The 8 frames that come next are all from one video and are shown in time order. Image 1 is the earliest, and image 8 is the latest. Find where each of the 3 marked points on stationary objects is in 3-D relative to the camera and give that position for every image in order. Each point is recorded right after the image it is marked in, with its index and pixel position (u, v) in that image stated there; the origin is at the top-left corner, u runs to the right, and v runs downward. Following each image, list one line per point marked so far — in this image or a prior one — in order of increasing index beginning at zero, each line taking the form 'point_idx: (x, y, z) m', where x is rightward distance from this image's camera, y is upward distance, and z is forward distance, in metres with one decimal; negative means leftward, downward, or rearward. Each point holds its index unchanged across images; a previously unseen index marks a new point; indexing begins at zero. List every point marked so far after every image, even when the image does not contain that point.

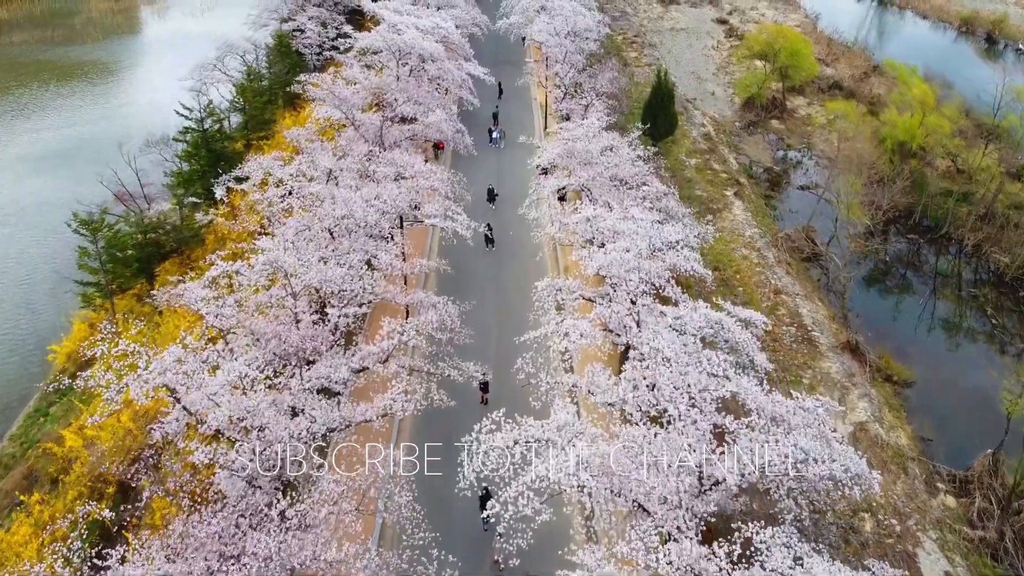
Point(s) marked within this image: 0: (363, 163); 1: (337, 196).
0: (-4.5, +3.7, +18.2) m
1: (-4.7, +2.3, +16.0) m
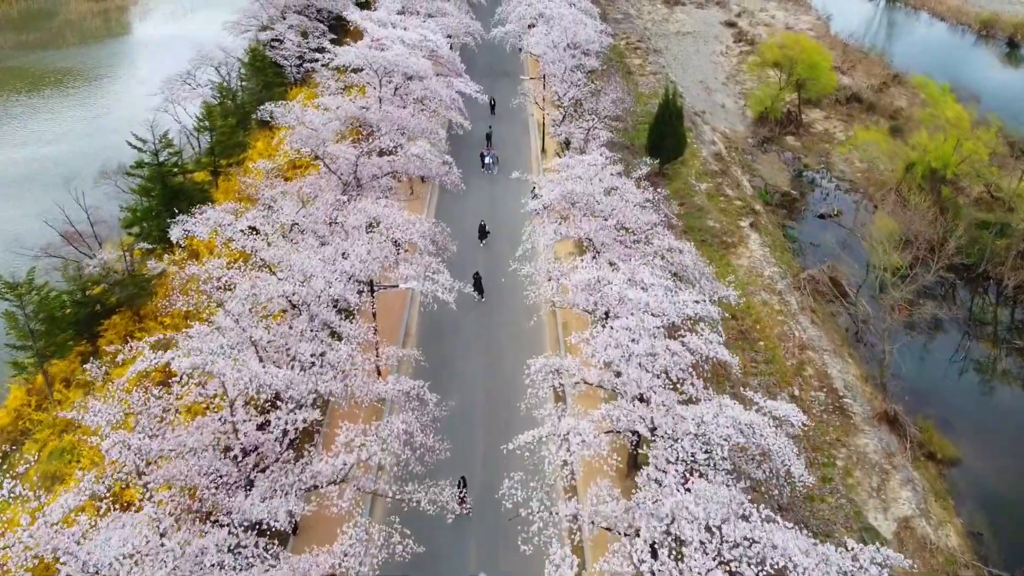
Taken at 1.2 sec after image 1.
0: (-4.7, +2.0, +15.8) m
1: (-4.9, +0.5, +13.6) m
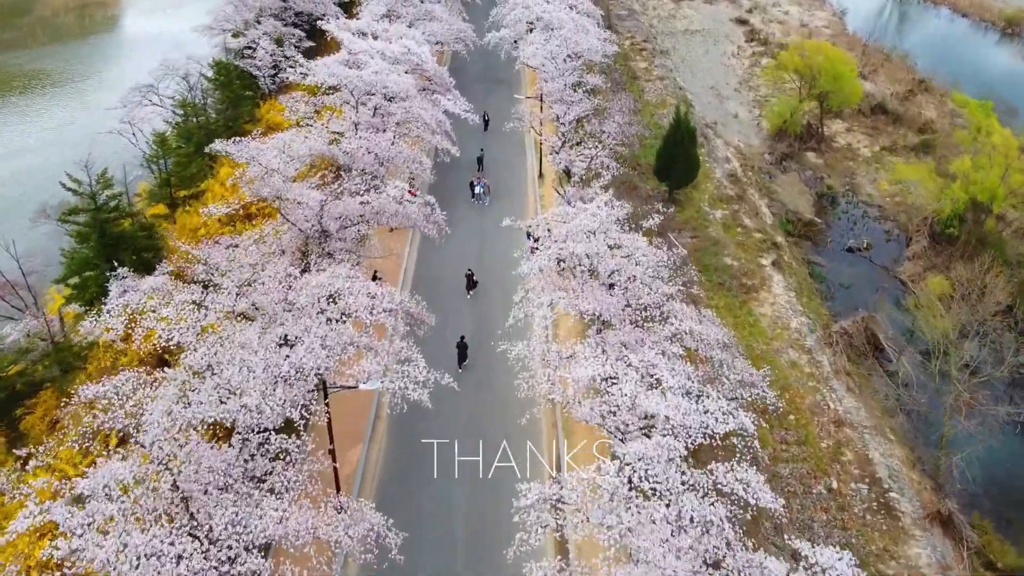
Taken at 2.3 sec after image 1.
0: (-5.0, 0.0, +13.2) m
1: (-5.1, -1.5, +11.0) m
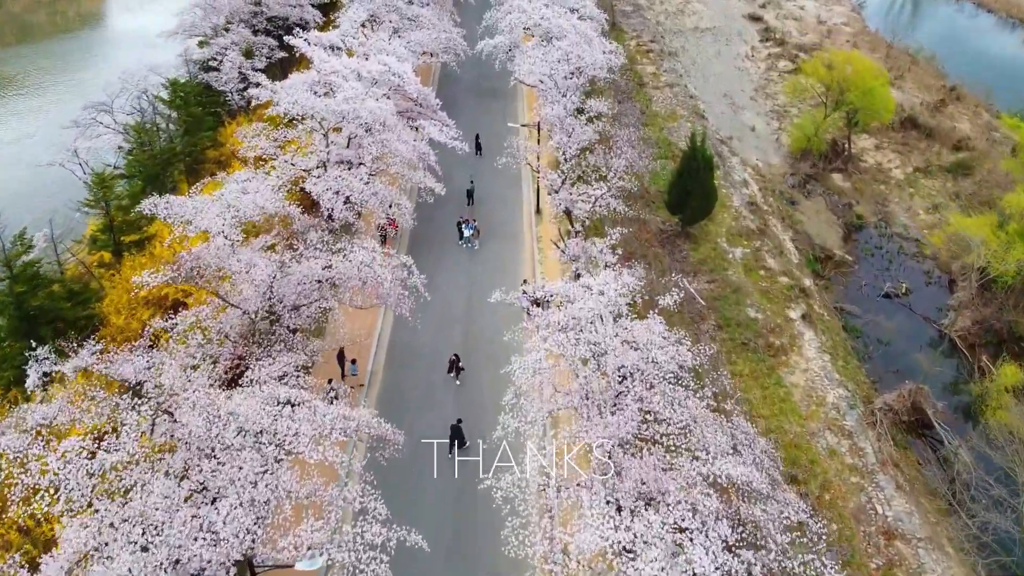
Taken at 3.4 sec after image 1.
0: (-5.2, -2.1, +10.5) m
1: (-5.4, -3.7, +8.4) m
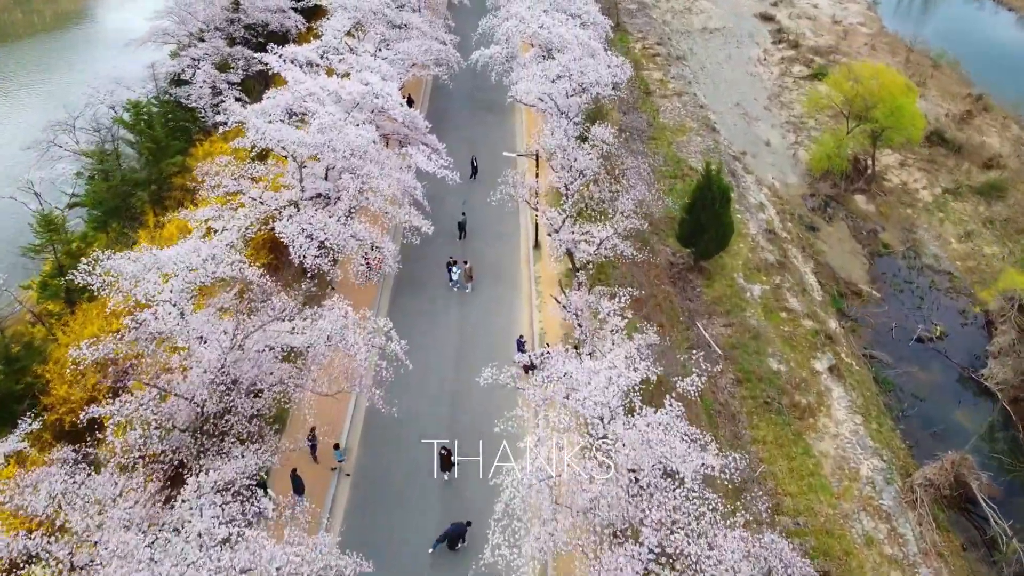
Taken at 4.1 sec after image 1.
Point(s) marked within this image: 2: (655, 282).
0: (-5.3, -3.7, +8.6) m
1: (-5.5, -5.3, +6.5) m
2: (+4.7, +0.2, +19.8) m
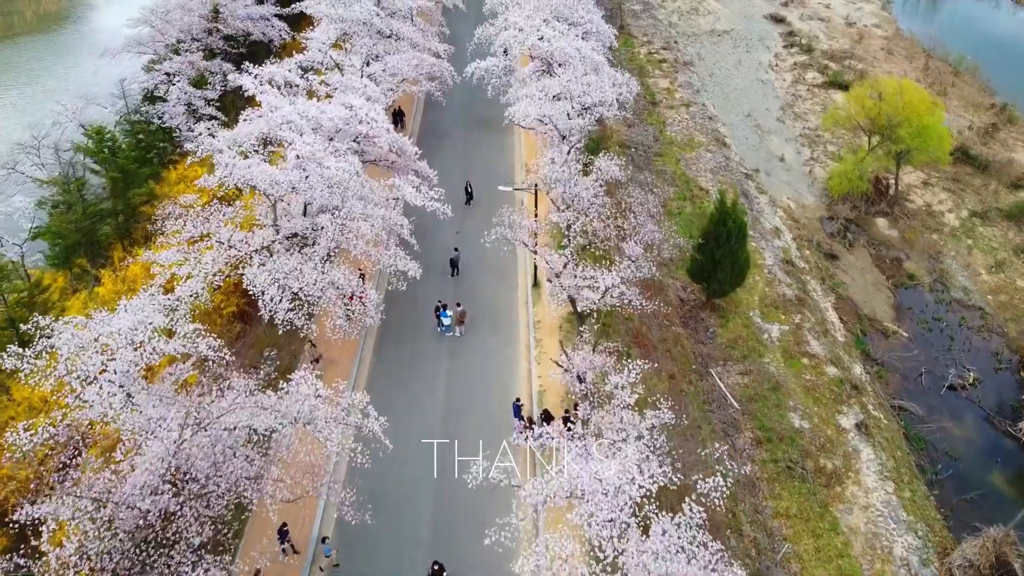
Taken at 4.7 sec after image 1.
0: (-5.4, -5.1, +7.1) m
1: (-5.6, -6.8, +5.0) m
2: (+4.6, -1.1, +18.2) m
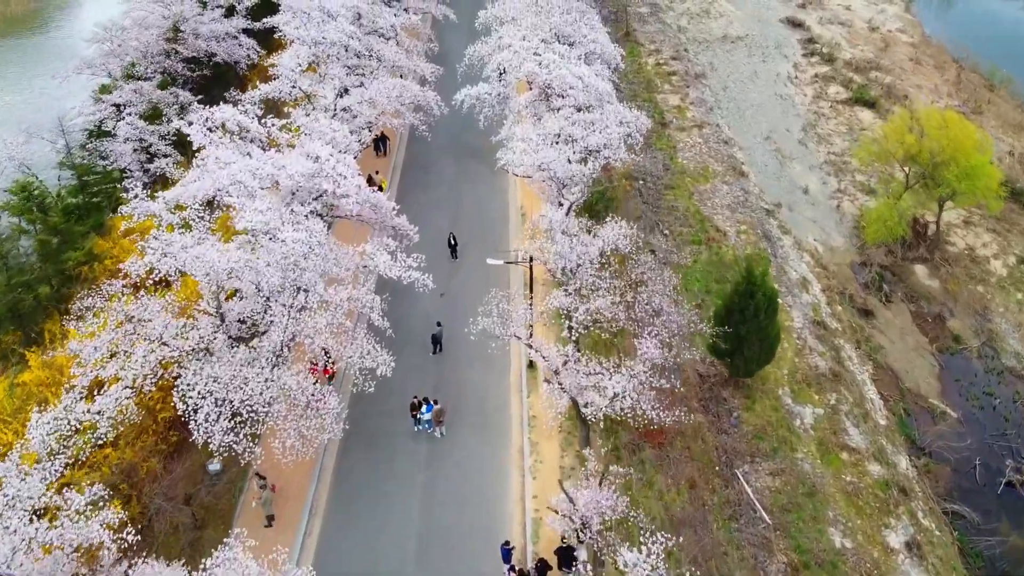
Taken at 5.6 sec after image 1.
0: (-5.7, -7.6, +4.7) m
1: (-5.9, -9.2, +2.6) m
2: (+4.4, -3.2, +15.7) m
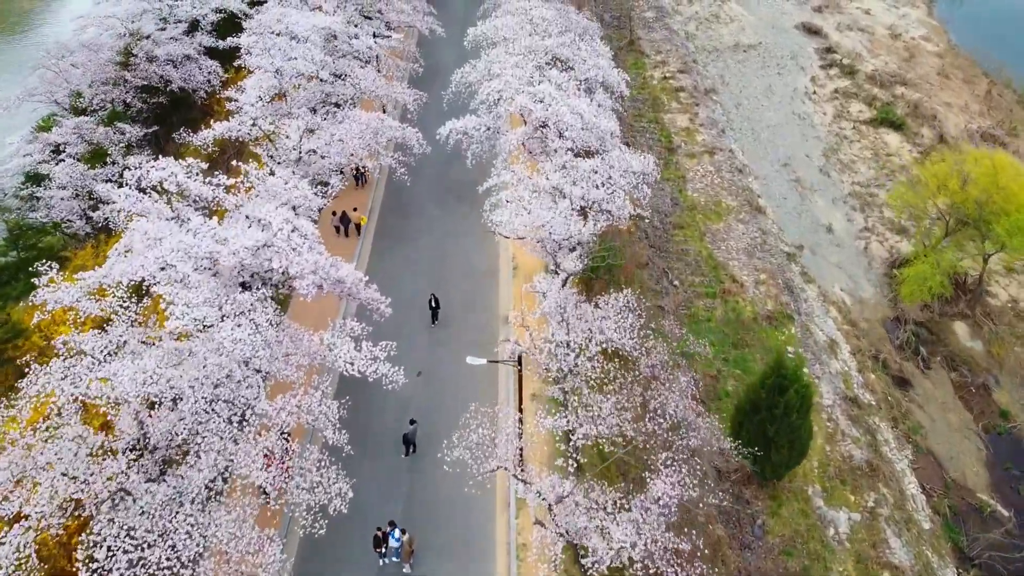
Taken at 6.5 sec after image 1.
0: (-6.0, -9.8, +2.5) m
1: (-6.2, -11.6, +0.5) m
2: (+4.1, -5.3, +13.4) m
